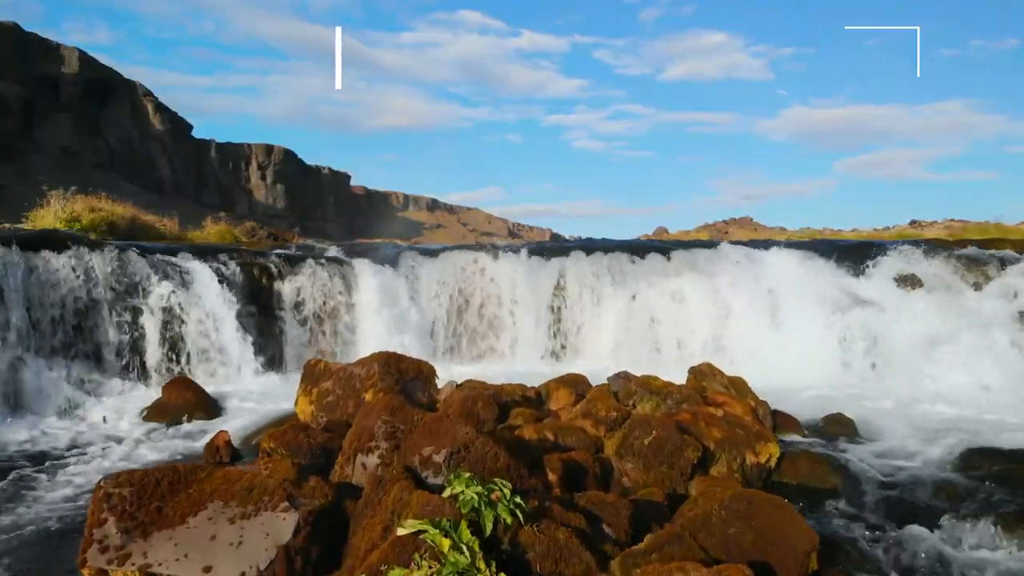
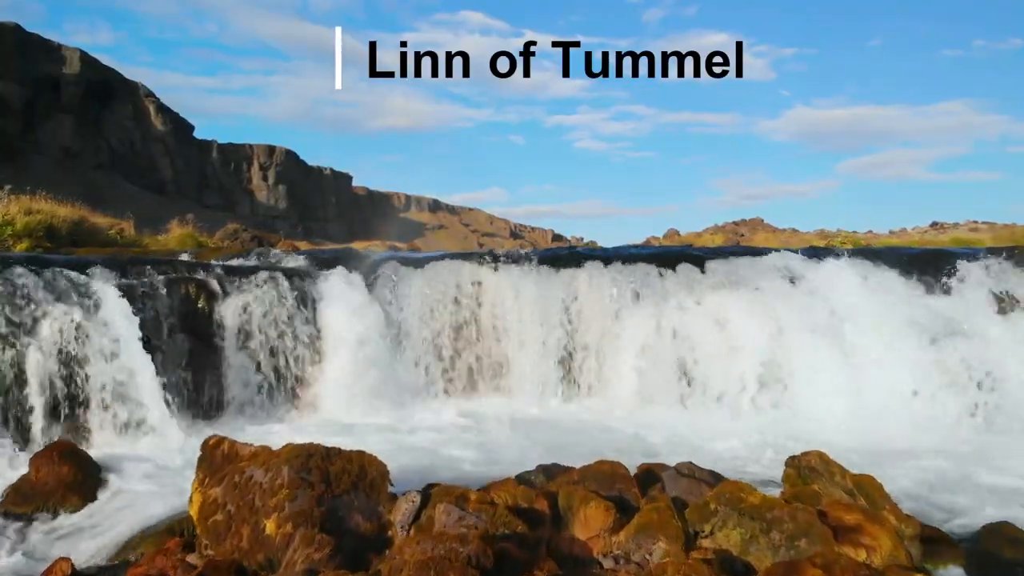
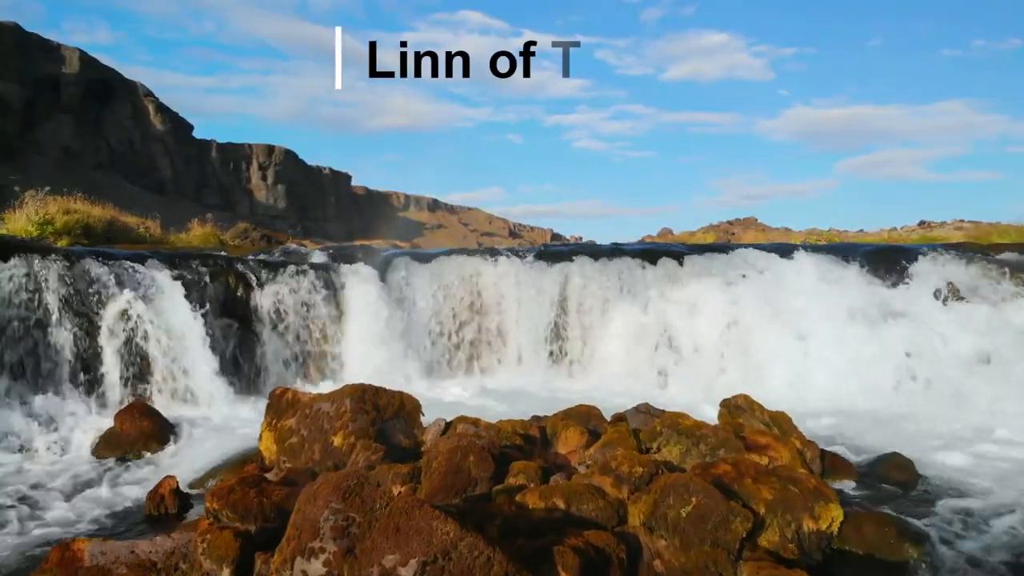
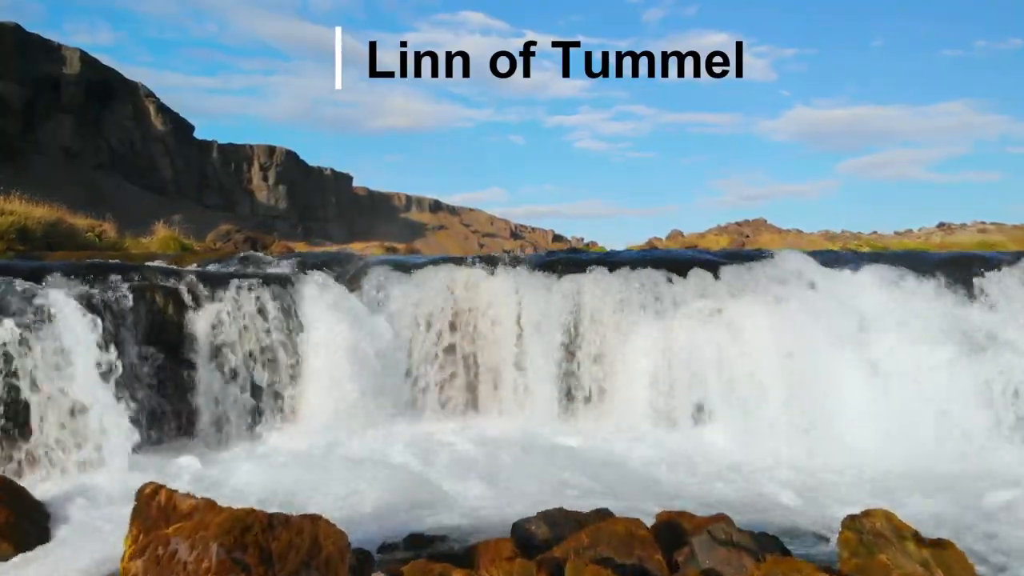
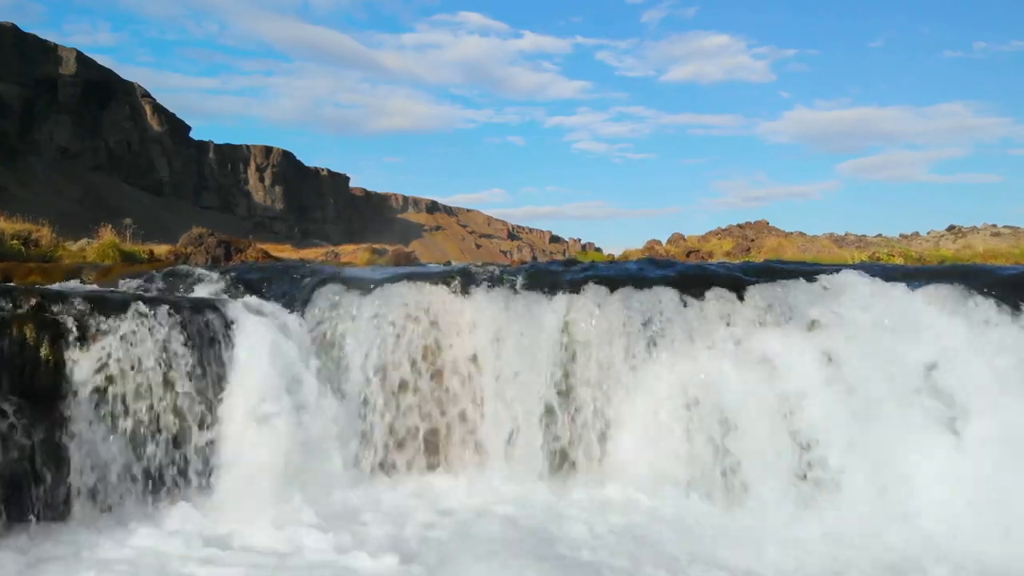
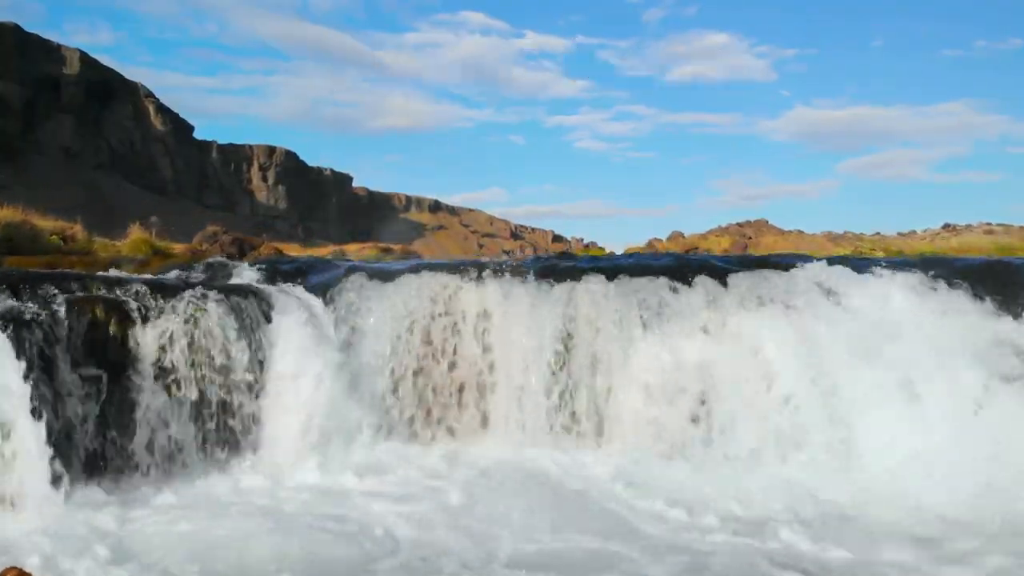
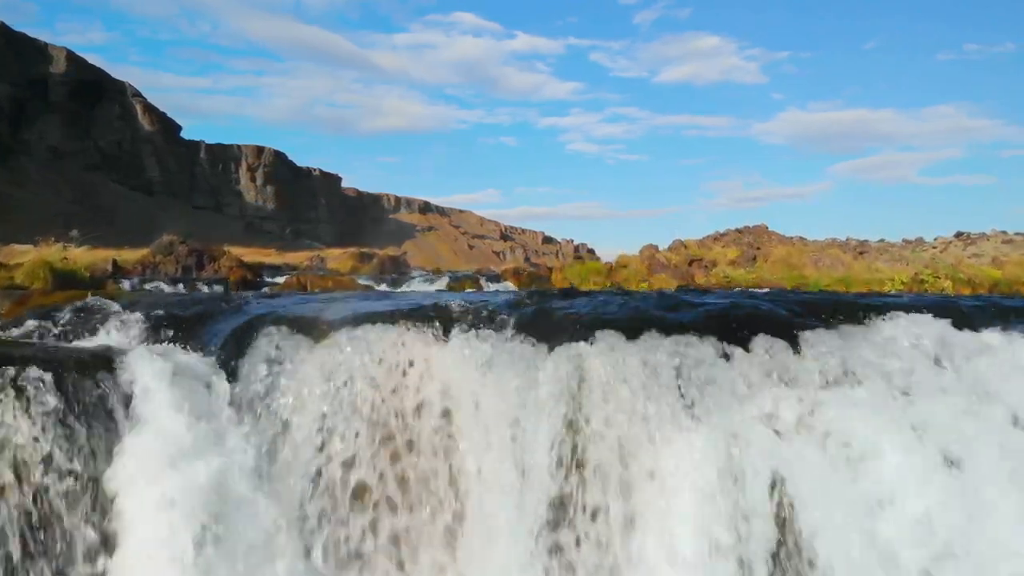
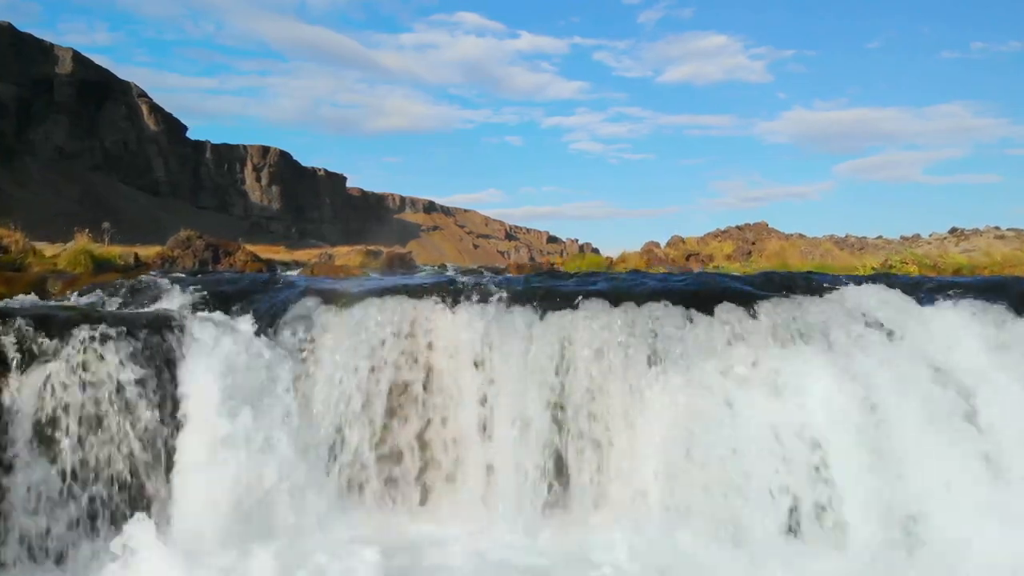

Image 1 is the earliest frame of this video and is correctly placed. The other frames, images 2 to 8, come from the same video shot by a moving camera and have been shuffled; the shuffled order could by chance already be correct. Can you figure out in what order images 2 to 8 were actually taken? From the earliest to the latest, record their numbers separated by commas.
3, 2, 4, 6, 5, 8, 7
